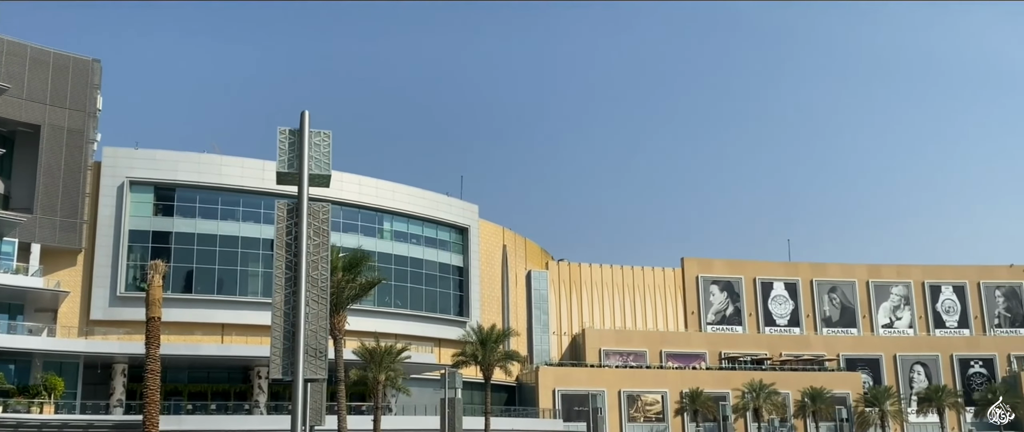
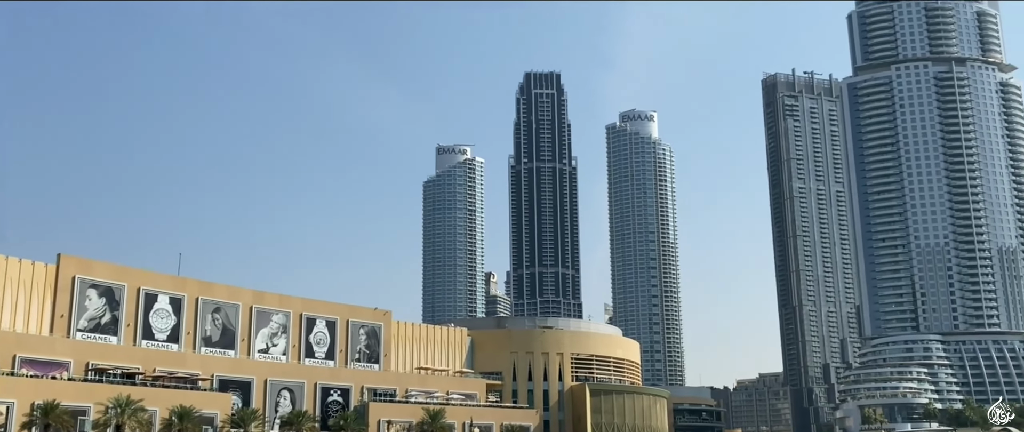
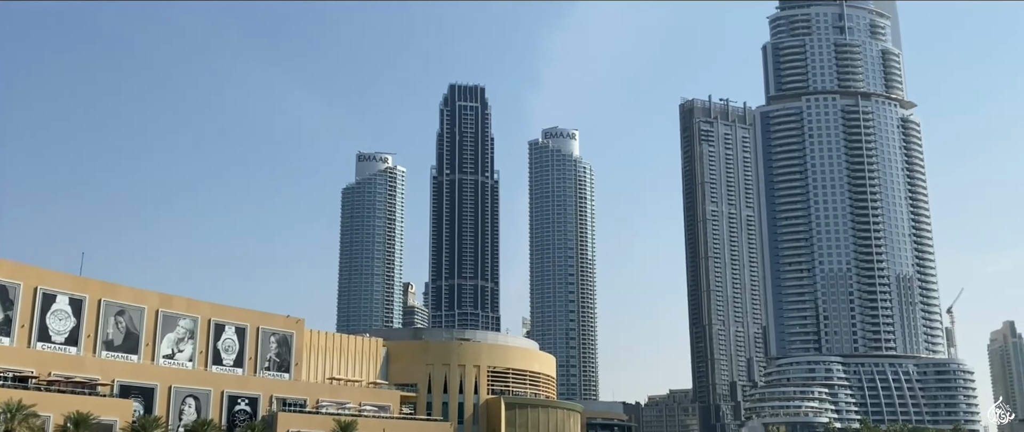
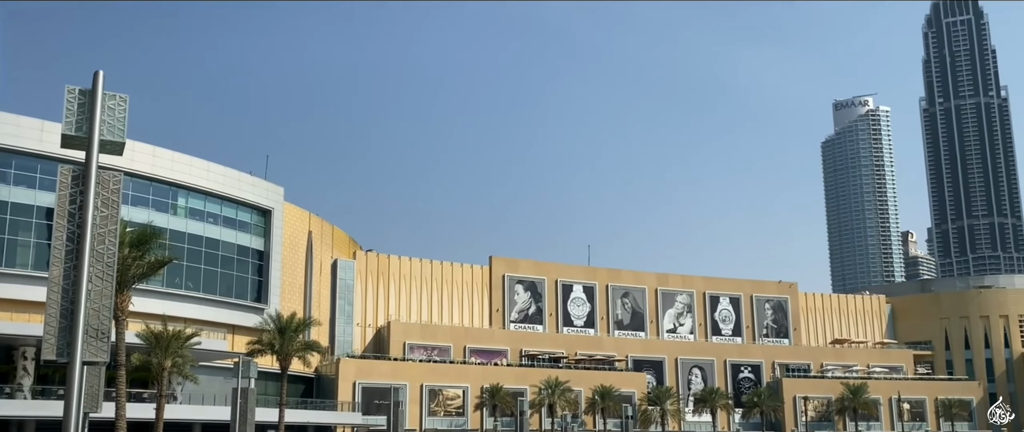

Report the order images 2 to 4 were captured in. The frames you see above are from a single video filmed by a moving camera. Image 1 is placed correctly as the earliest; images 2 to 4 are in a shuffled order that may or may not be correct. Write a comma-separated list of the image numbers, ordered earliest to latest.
4, 2, 3
